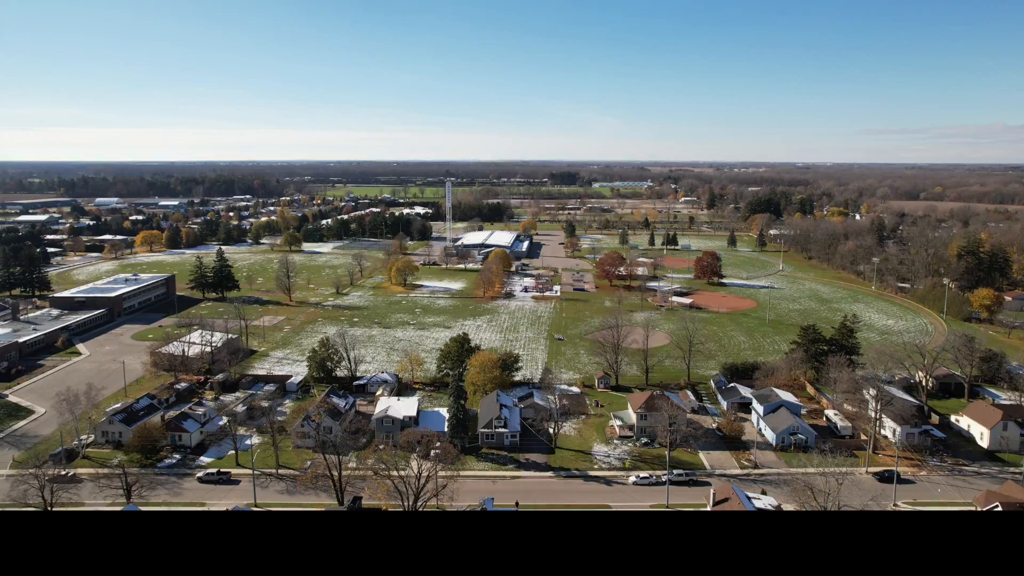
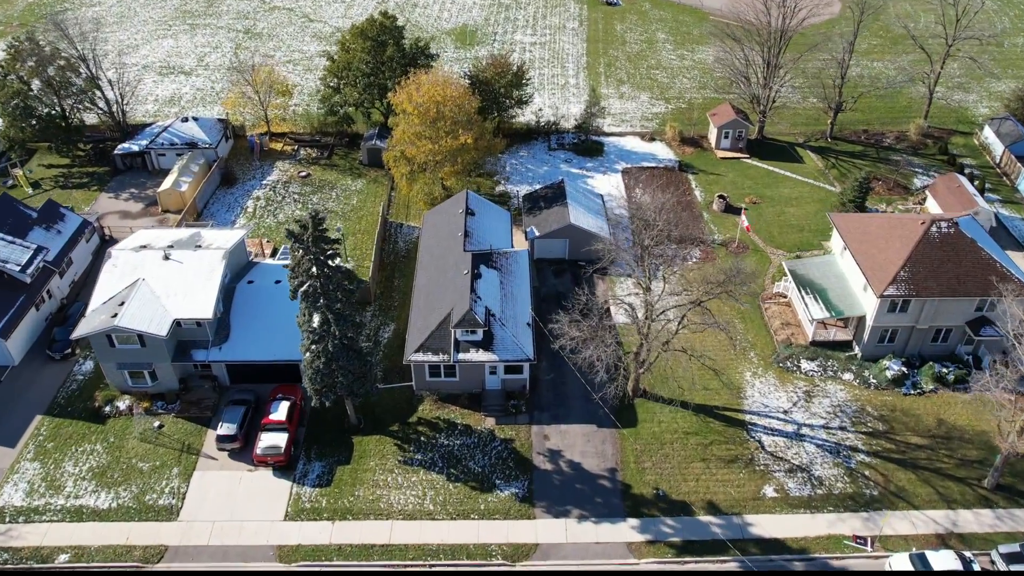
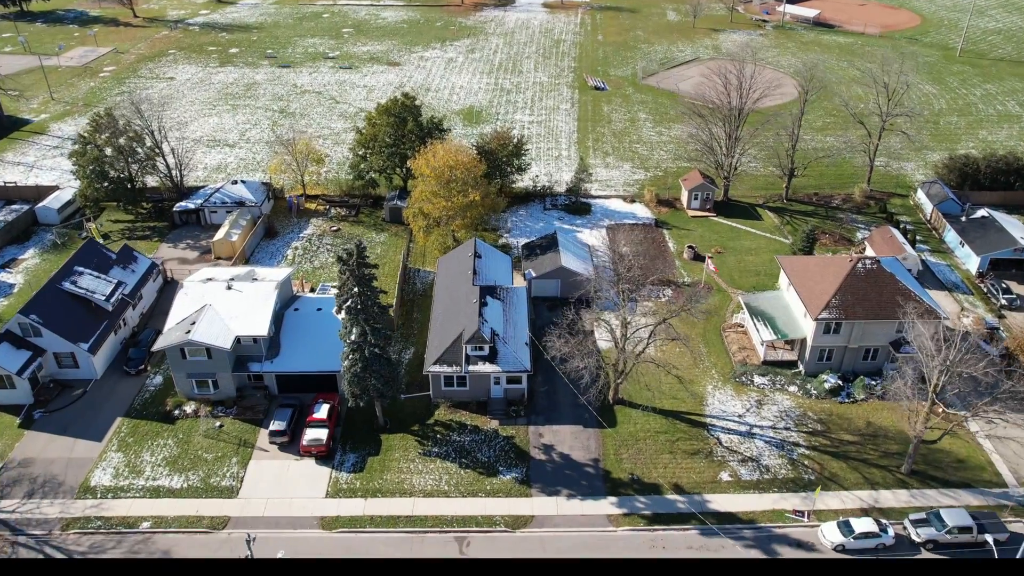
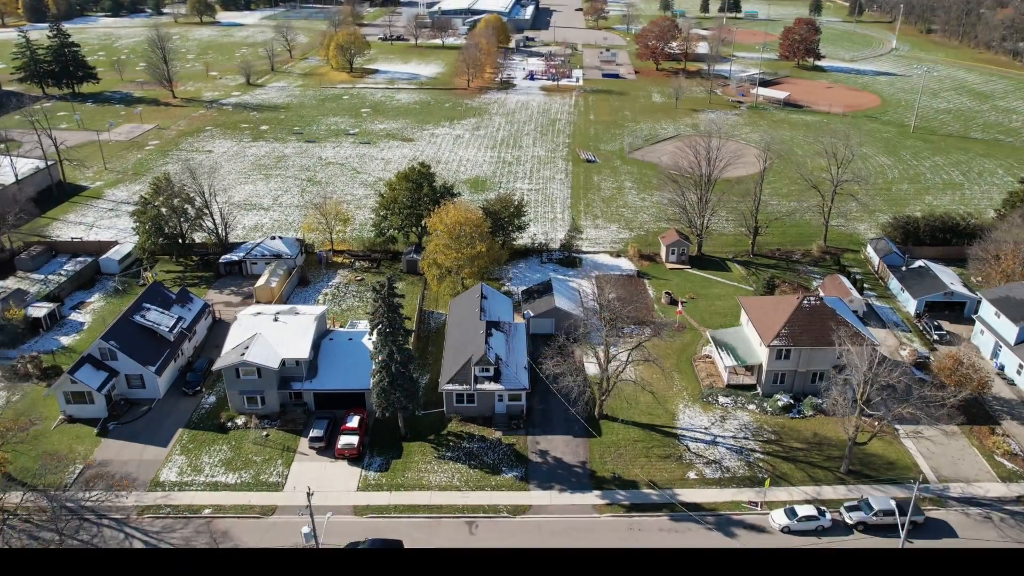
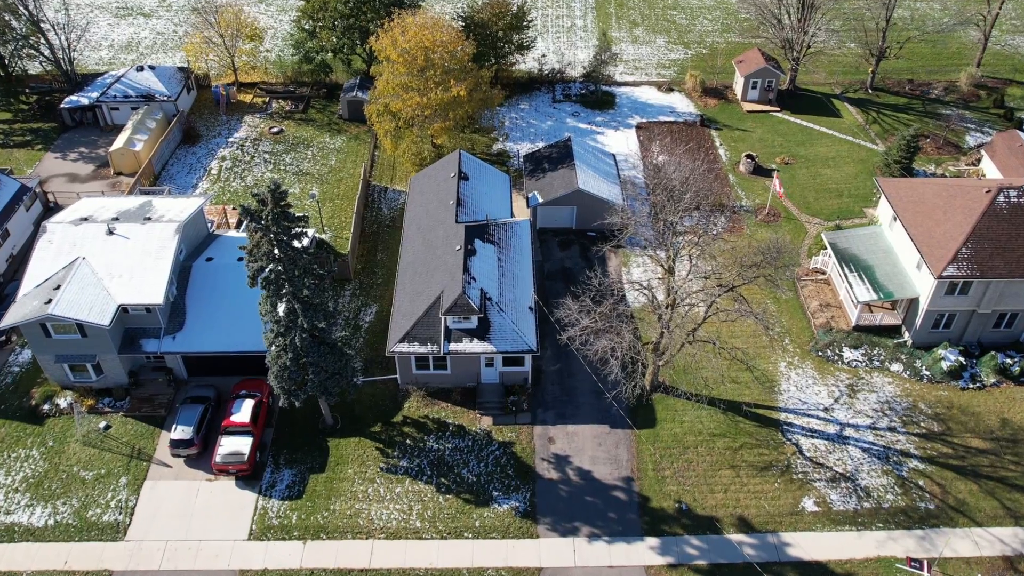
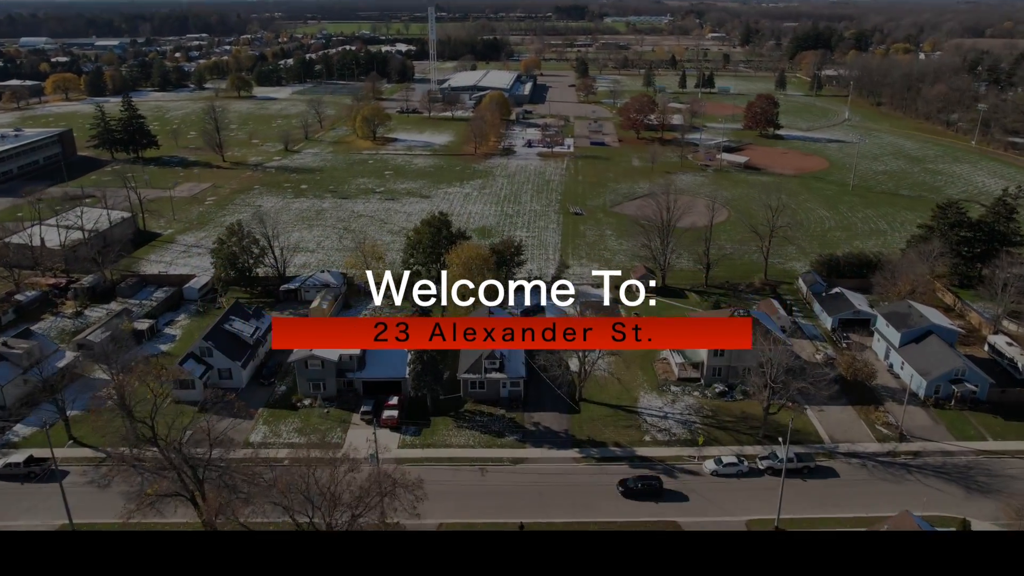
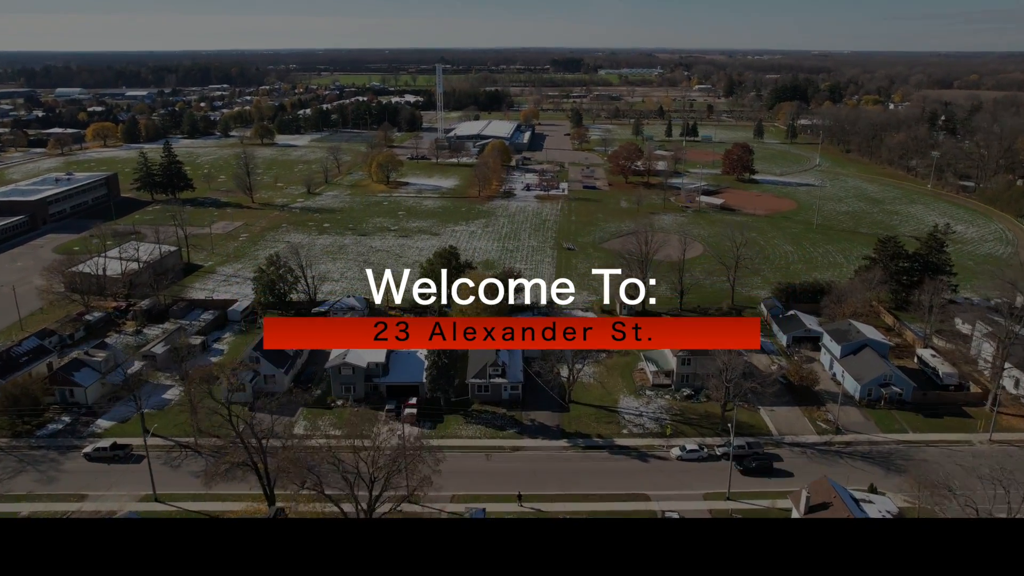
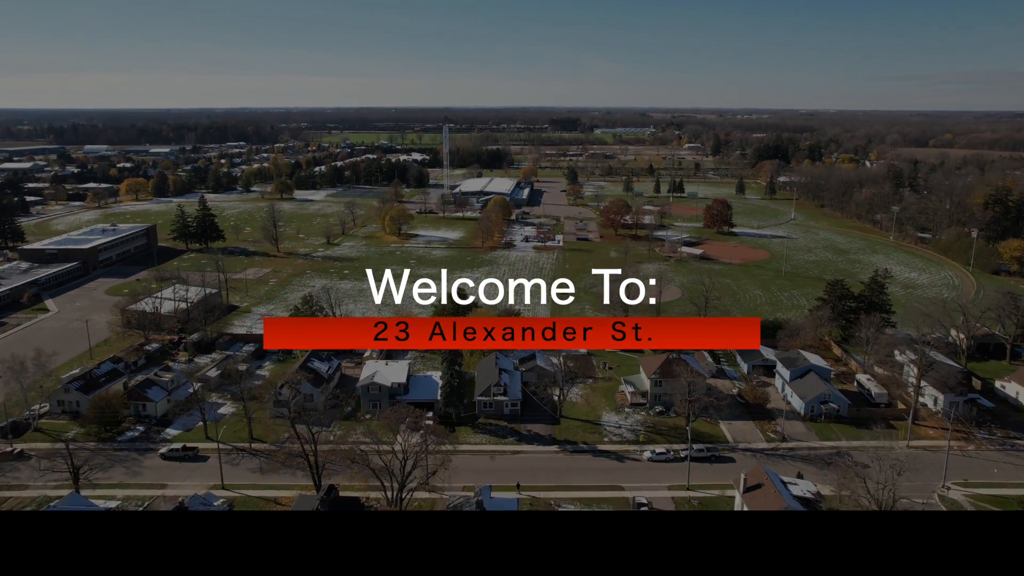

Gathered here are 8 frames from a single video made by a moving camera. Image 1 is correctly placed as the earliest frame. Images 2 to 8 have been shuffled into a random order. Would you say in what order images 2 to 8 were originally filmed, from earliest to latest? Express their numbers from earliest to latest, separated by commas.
8, 7, 6, 4, 3, 2, 5
